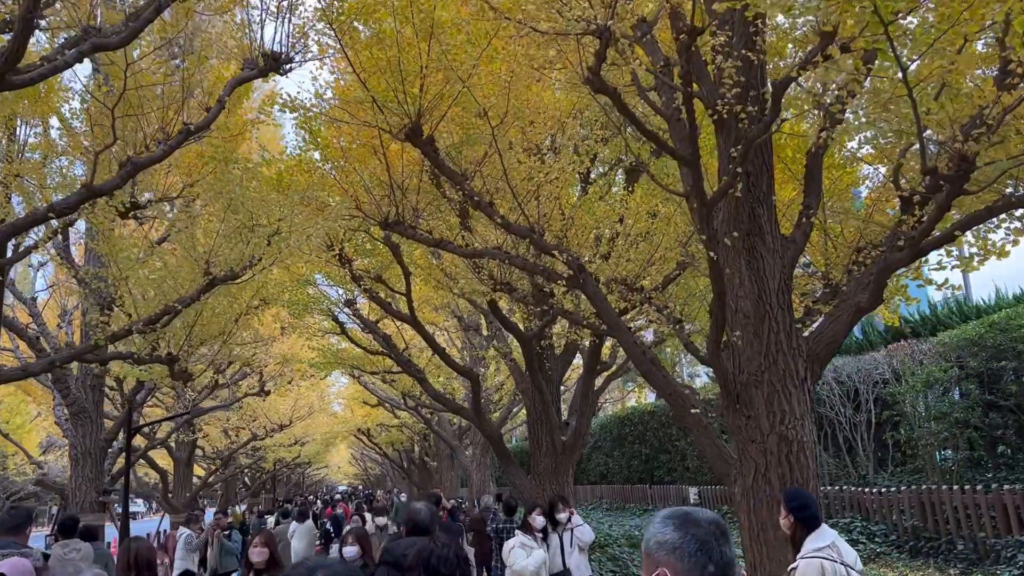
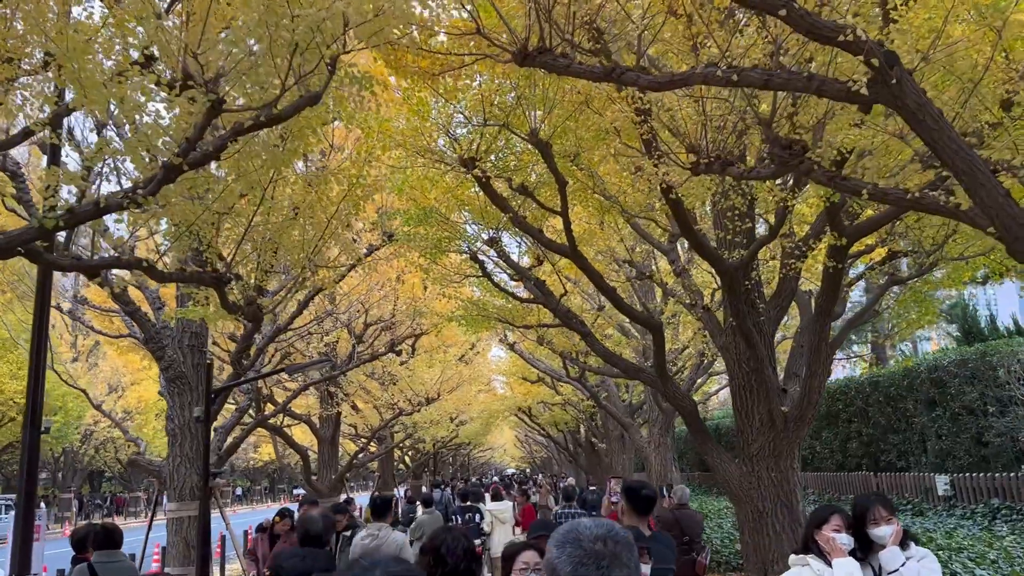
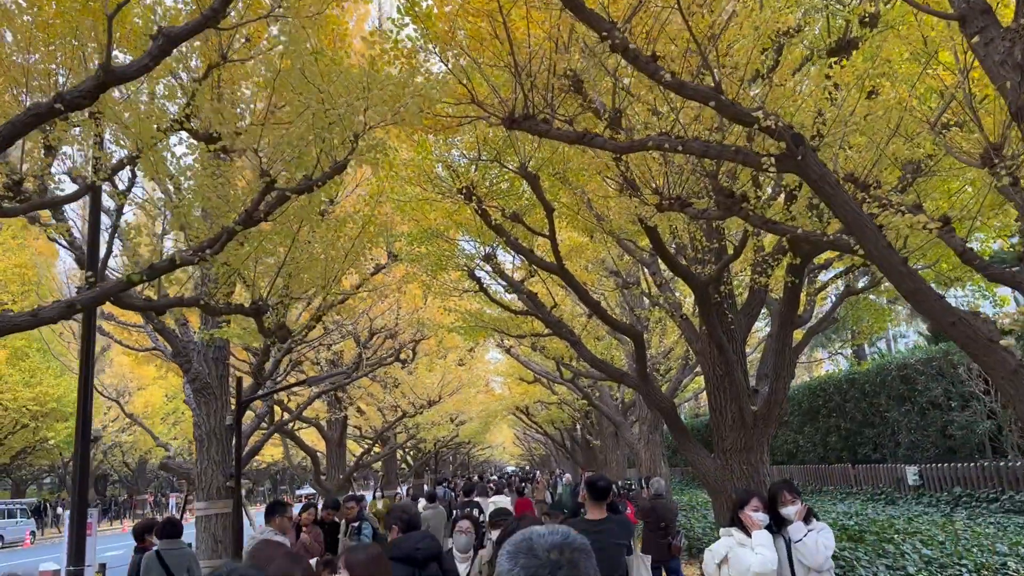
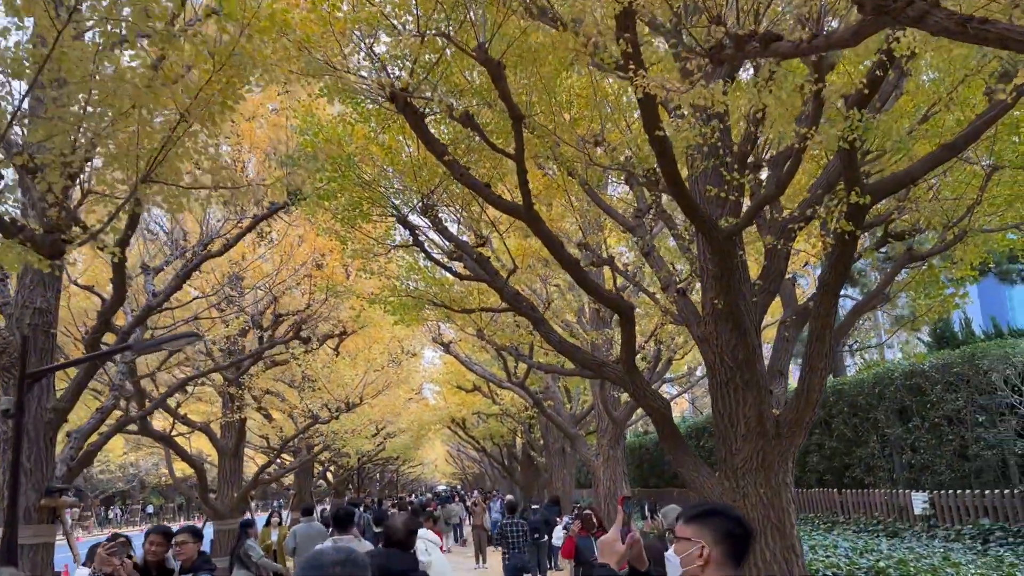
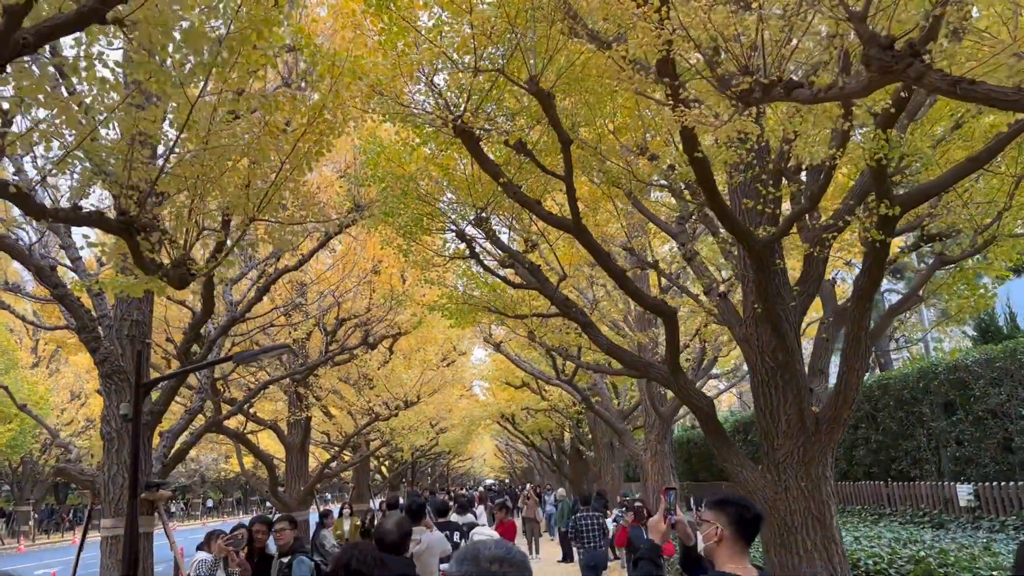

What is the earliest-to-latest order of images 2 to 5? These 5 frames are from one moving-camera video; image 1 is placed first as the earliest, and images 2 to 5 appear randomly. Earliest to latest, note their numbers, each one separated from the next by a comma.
3, 2, 5, 4
